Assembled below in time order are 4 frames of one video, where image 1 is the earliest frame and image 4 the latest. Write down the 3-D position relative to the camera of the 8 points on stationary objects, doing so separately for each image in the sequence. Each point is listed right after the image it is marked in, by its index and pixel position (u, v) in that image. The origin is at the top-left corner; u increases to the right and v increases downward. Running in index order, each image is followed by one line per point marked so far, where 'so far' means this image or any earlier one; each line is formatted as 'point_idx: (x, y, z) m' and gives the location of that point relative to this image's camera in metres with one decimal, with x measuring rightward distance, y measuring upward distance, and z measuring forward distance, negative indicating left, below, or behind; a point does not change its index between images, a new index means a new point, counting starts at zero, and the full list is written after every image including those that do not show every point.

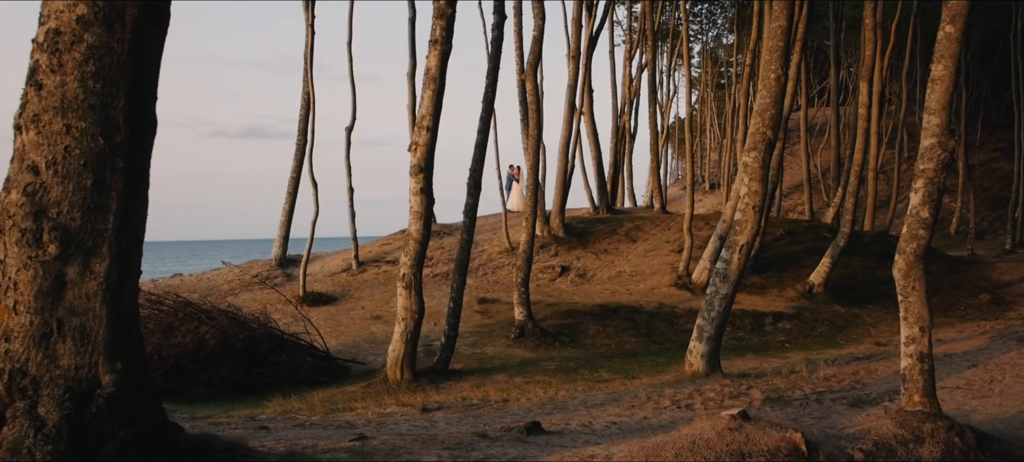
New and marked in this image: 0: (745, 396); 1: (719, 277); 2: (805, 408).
0: (+2.7, -1.9, +11.4) m
1: (+2.7, -0.6, +13.1) m
2: (+3.2, -1.9, +10.9) m
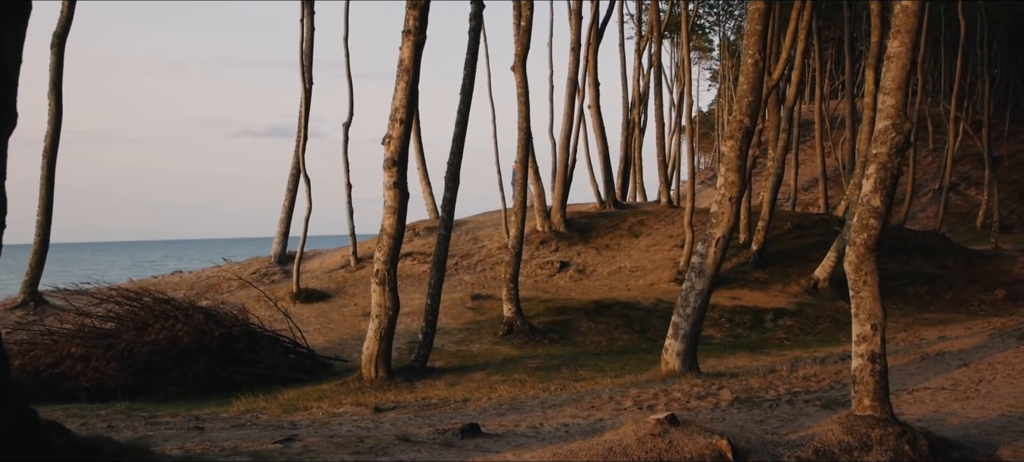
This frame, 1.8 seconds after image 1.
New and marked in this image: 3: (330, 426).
0: (+2.2, -1.8, +10.8) m
1: (+2.3, -0.5, +12.5) m
2: (+2.7, -1.9, +10.3) m
3: (-1.8, -1.9, +9.9) m
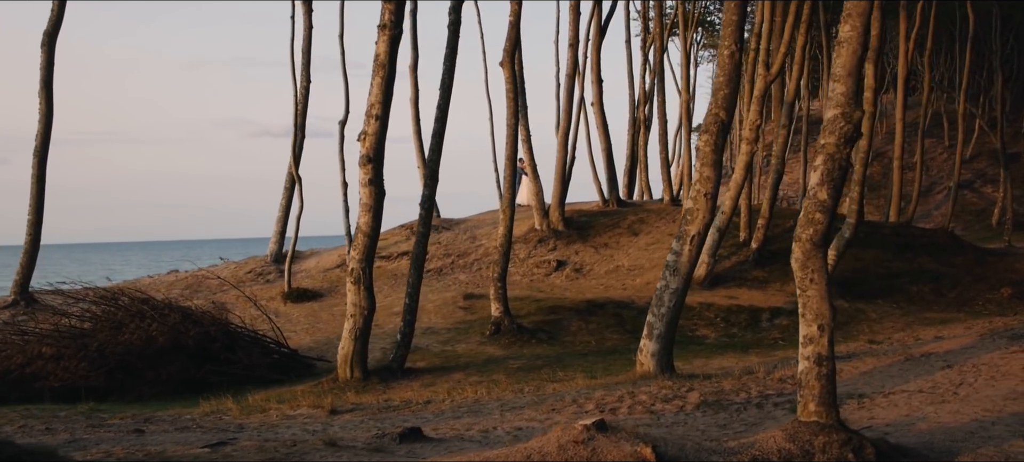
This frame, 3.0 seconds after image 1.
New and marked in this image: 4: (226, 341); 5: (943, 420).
0: (+1.8, -1.8, +10.4) m
1: (+1.9, -0.5, +12.1) m
2: (+2.3, -1.8, +9.9) m
3: (-2.3, -1.9, +9.6) m
4: (-4.6, -1.8, +16.0) m
5: (+4.0, -1.7, +9.1) m
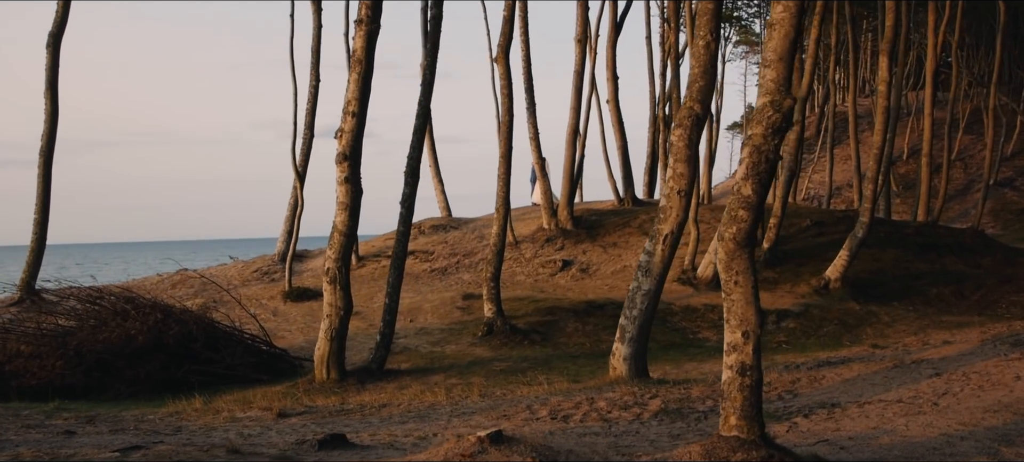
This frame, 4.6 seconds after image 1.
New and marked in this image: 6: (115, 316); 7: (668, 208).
0: (+1.3, -1.8, +9.9) m
1: (+1.5, -0.5, +11.6) m
2: (+1.8, -1.8, +9.4) m
3: (-2.8, -1.9, +9.2) m
4: (-4.8, -1.7, +15.8) m
5: (+3.4, -1.7, +8.5) m
6: (-6.1, -1.3, +15.3) m
7: (+1.8, +0.3, +11.5) m
